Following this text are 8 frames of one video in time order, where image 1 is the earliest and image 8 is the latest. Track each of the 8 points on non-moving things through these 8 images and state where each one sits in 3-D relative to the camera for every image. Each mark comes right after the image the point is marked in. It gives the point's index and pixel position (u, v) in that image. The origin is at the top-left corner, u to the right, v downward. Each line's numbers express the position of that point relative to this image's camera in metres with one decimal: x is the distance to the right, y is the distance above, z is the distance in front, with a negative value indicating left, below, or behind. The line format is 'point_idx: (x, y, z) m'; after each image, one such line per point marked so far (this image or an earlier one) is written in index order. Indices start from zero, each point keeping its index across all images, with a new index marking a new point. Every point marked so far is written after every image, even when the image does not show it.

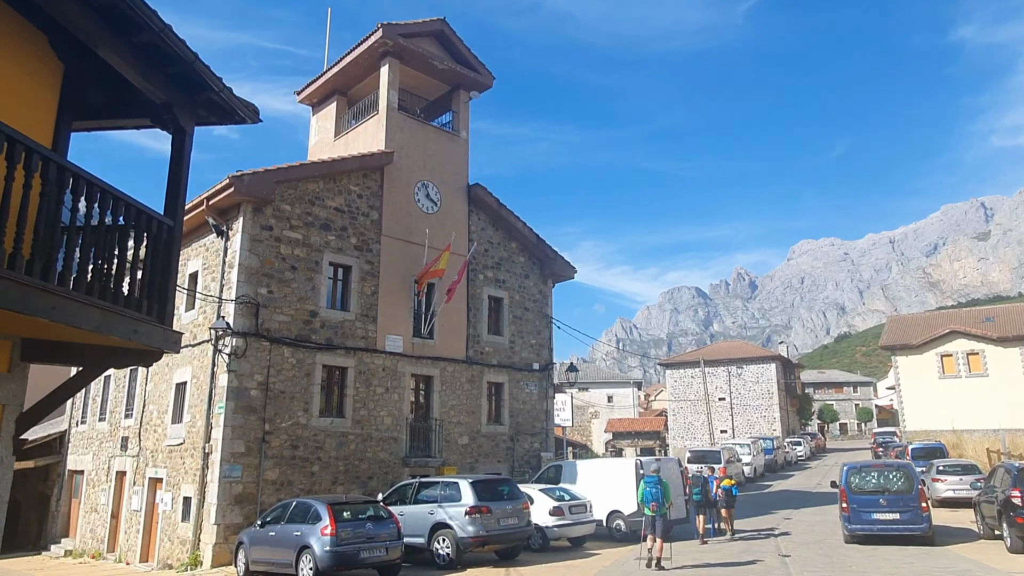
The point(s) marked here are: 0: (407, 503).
0: (-1.8, -3.8, +12.5) m
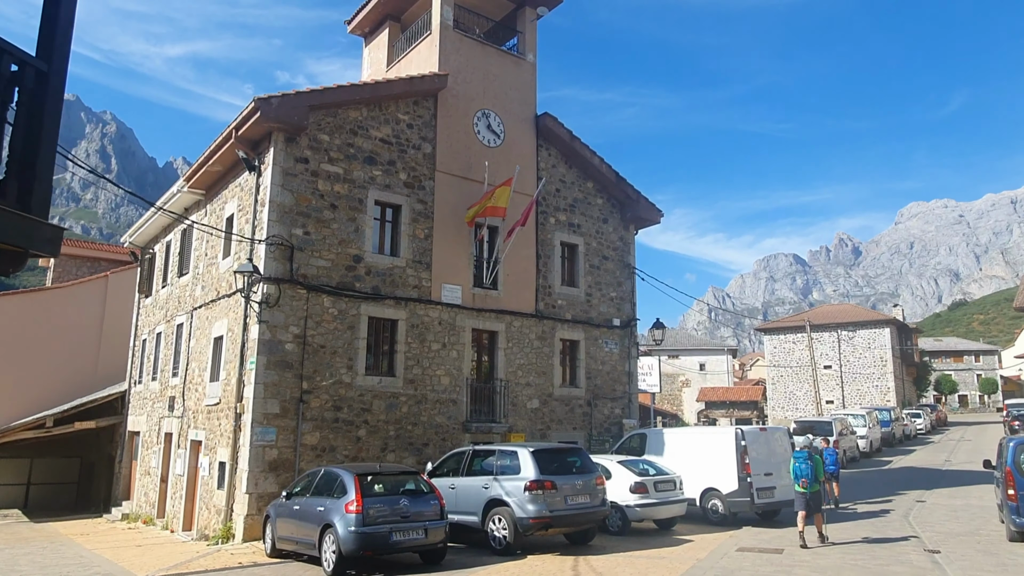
0: (-0.8, -2.8, +10.5) m
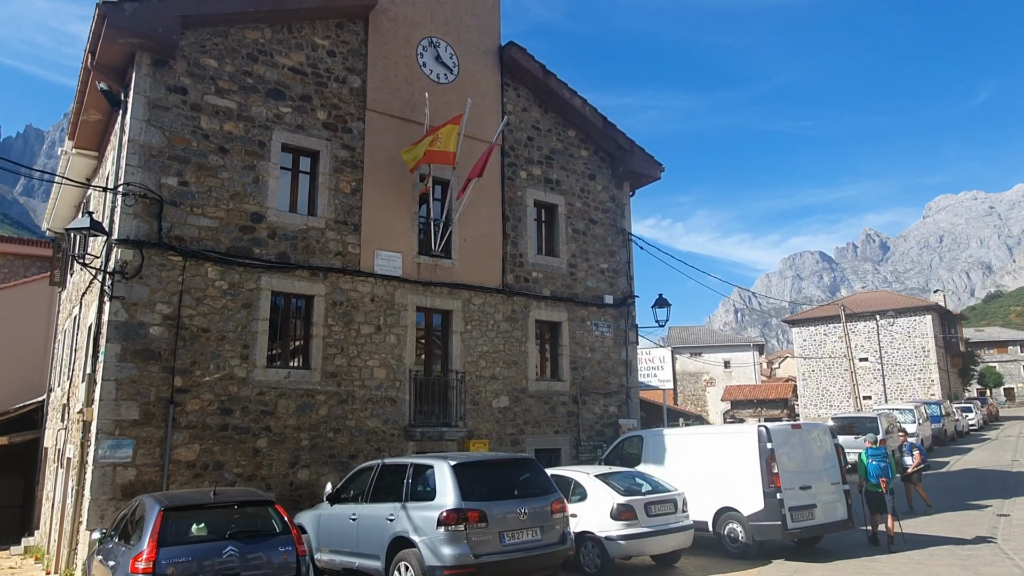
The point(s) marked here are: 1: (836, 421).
0: (-1.5, -2.2, +7.4) m
1: (+8.6, -3.5, +18.7) m
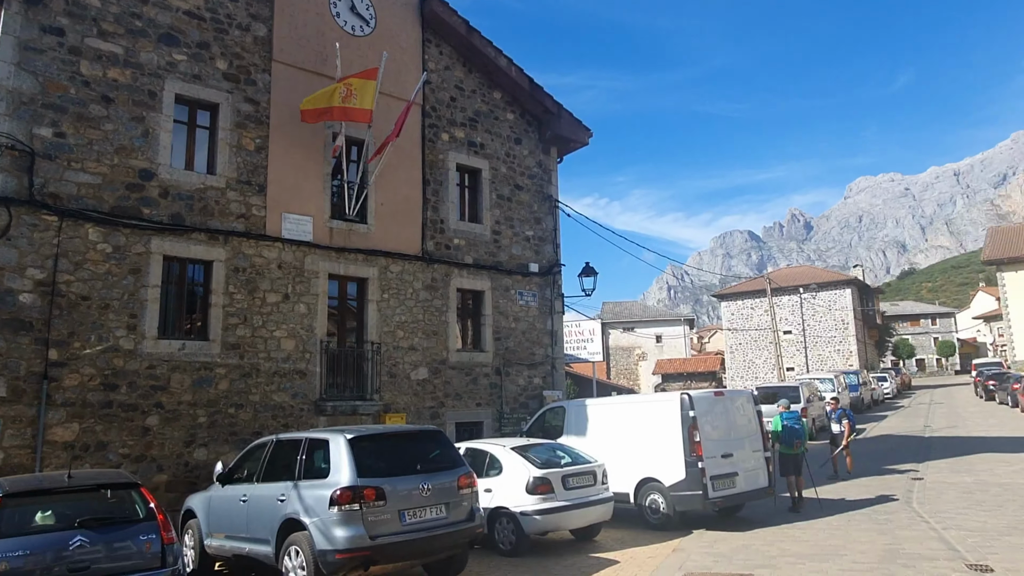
0: (-2.4, -1.8, +6.7) m
1: (+6.6, -2.7, +19.0) m
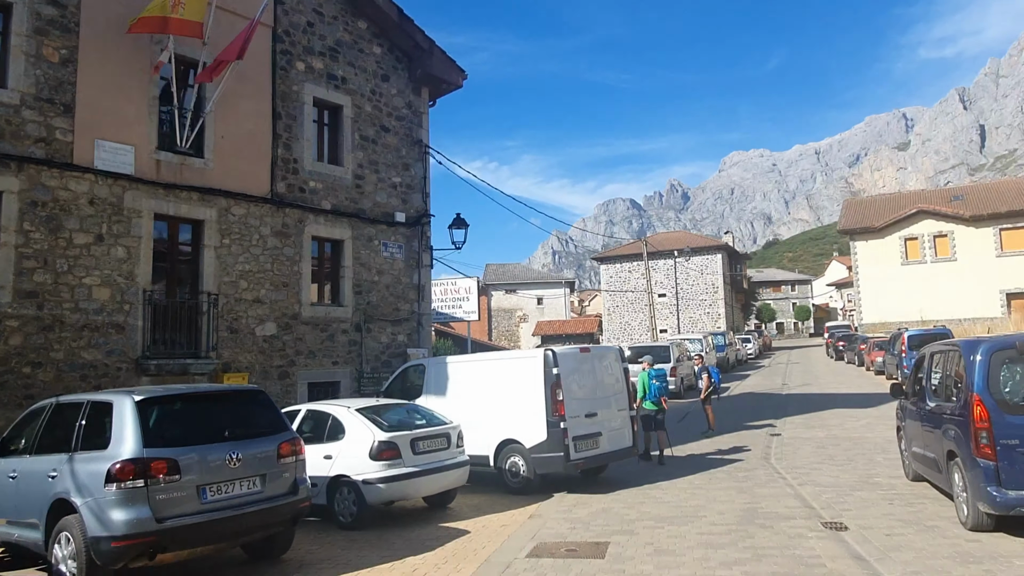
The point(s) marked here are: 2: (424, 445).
0: (-3.7, -1.3, +5.5) m
1: (+3.2, -1.7, +19.1) m
2: (-0.8, -1.5, +6.9) m
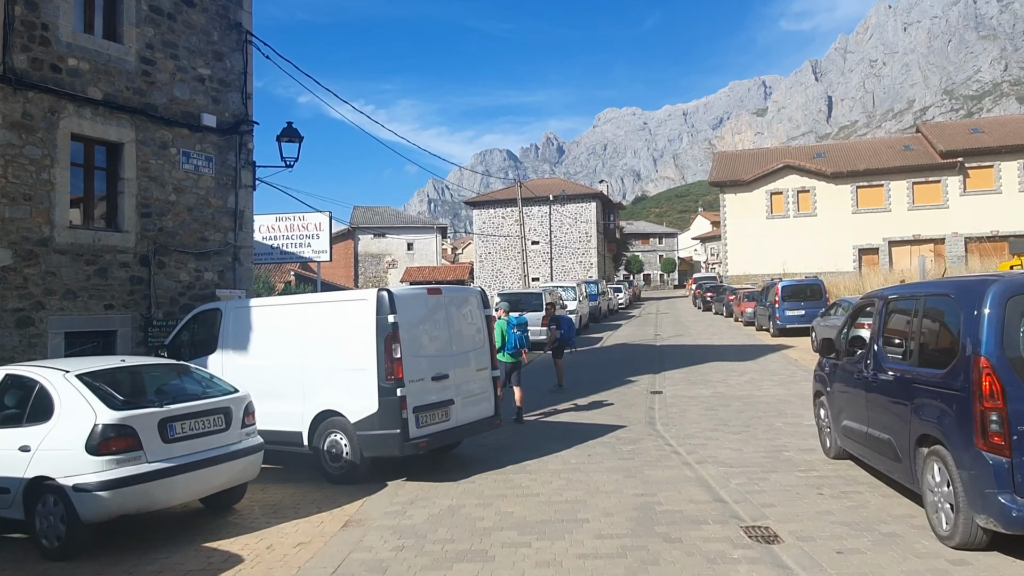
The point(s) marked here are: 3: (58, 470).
0: (-4.7, -0.7, +2.8) m
1: (-0.2, -0.2, +17.3) m
2: (-2.1, -0.9, +4.7) m
3: (-2.7, -1.1, +4.3) m
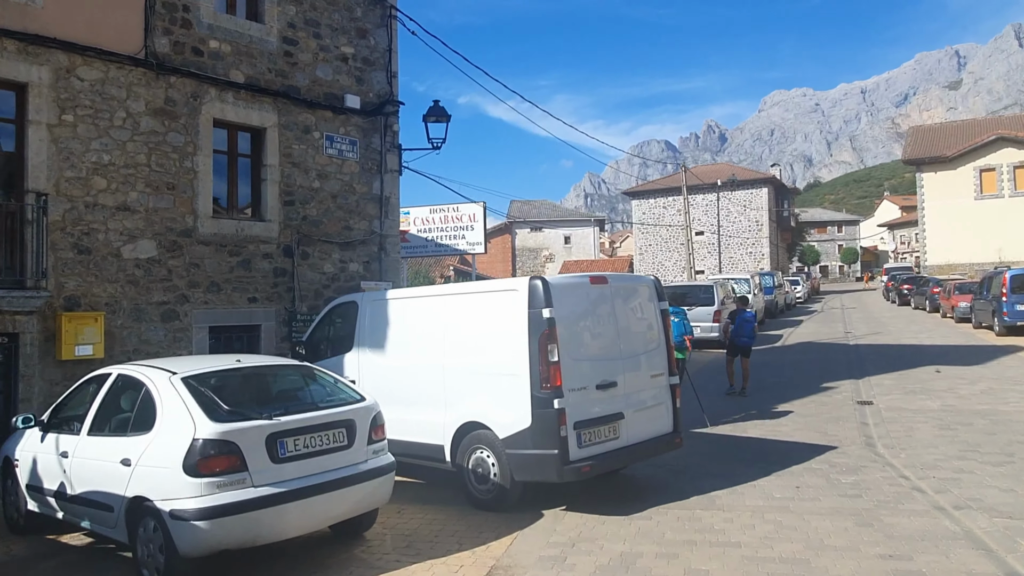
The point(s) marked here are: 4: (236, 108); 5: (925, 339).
0: (-4.1, -0.7, +2.6) m
1: (+3.5, -0.1, +15.8) m
2: (-1.1, -0.8, +3.9) m
3: (-1.8, -1.0, +3.6) m
4: (-3.0, +2.0, +8.0) m
5: (+9.3, -1.2, +16.1) m
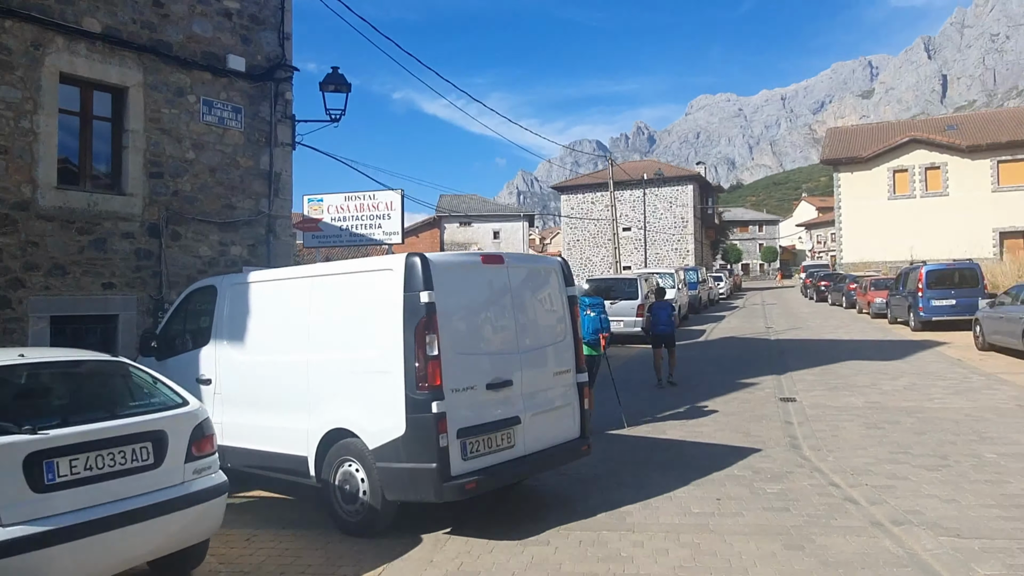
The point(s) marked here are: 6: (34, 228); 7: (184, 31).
0: (-4.6, -0.5, +1.4) m
1: (+1.7, +0.1, +15.3) m
2: (-1.7, -0.7, +3.0) m
3: (-2.4, -0.9, +2.7) m
4: (-4.0, +2.2, +6.9) m
5: (+7.5, -1.1, +16.2) m
6: (-4.2, +0.6, +6.5) m
7: (-3.4, +2.7, +7.7) m
